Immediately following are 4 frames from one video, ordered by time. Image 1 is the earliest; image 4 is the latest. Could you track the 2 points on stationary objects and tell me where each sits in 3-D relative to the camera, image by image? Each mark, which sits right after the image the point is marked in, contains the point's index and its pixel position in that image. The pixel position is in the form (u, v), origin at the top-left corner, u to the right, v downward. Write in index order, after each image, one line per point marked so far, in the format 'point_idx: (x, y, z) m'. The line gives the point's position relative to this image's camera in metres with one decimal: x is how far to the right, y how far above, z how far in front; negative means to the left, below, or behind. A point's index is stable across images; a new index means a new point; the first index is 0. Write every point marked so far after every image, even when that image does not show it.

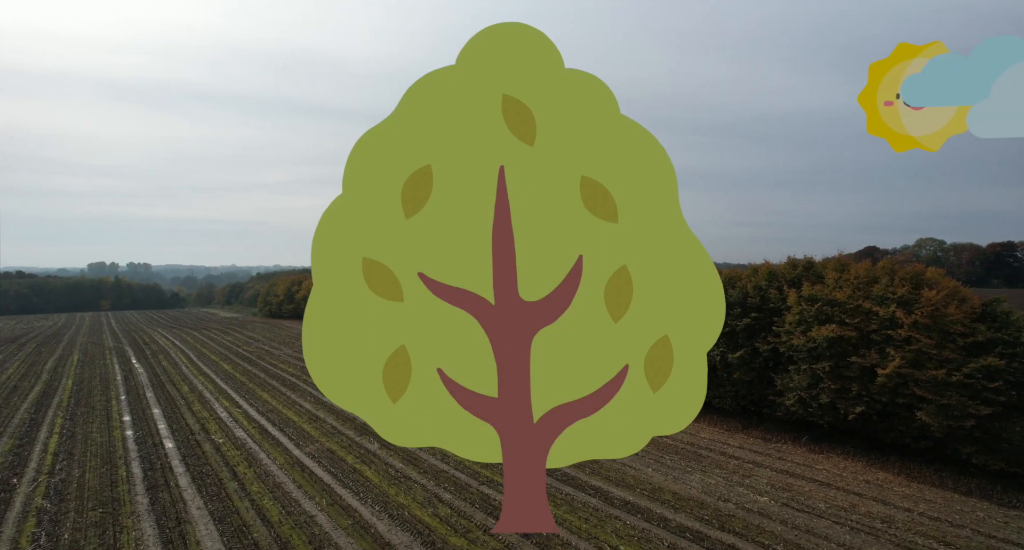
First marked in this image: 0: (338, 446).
0: (-6.1, -6.1, +20.2) m
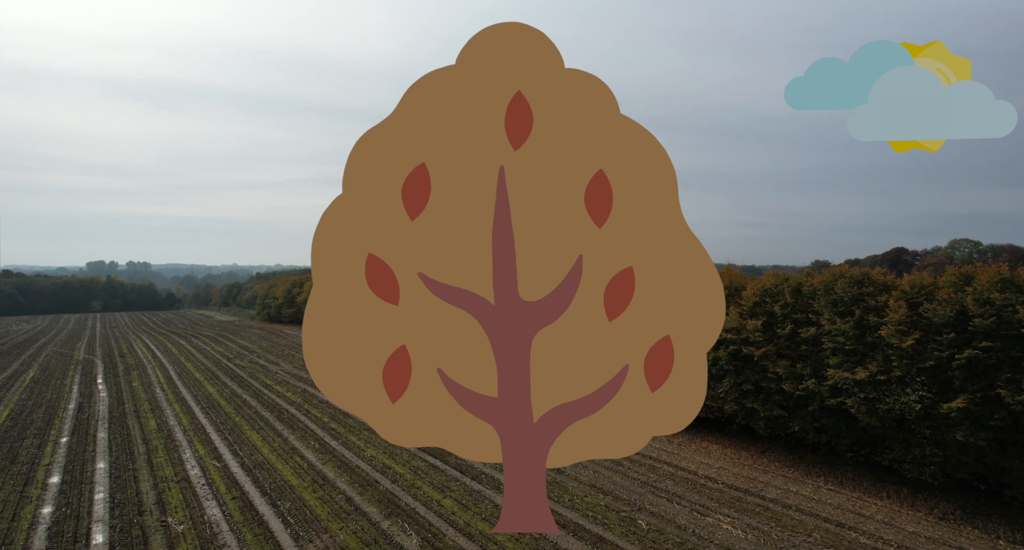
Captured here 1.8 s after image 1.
0: (-3.6, -6.3, +13.4) m
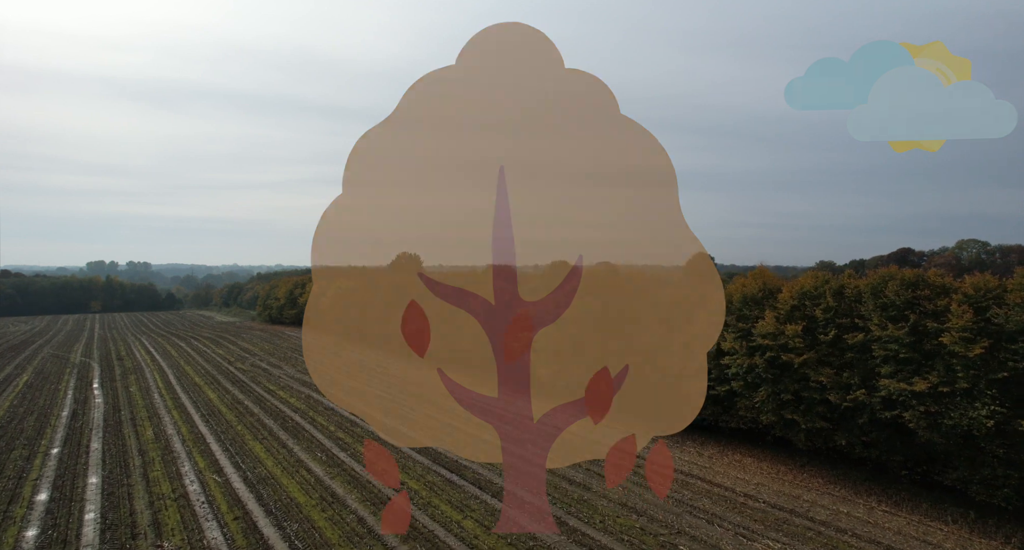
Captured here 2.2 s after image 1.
0: (-2.9, -6.3, +12.1) m
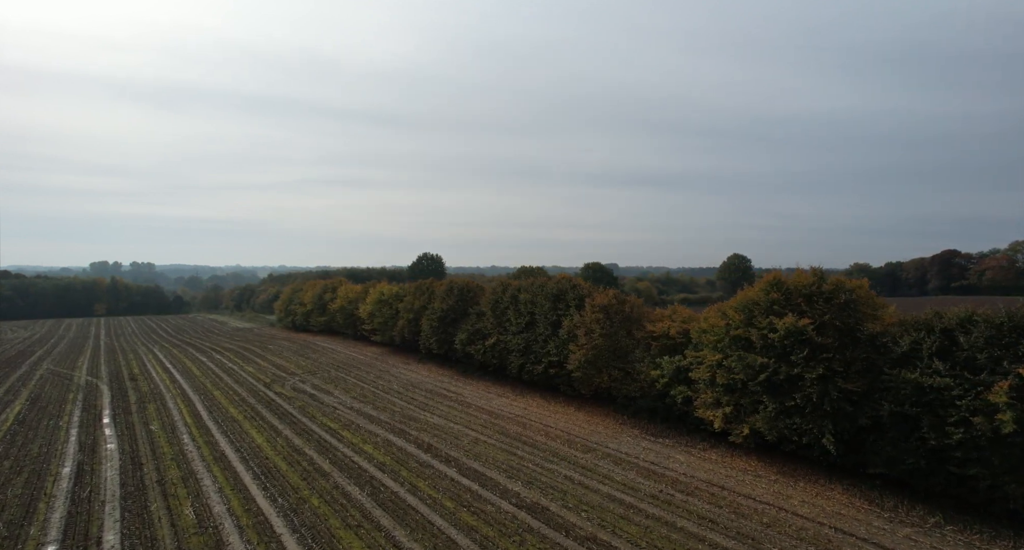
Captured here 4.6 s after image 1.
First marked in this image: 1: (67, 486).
0: (+2.7, -6.6, +4.8) m
1: (-14.2, -6.7, +18.3) m
